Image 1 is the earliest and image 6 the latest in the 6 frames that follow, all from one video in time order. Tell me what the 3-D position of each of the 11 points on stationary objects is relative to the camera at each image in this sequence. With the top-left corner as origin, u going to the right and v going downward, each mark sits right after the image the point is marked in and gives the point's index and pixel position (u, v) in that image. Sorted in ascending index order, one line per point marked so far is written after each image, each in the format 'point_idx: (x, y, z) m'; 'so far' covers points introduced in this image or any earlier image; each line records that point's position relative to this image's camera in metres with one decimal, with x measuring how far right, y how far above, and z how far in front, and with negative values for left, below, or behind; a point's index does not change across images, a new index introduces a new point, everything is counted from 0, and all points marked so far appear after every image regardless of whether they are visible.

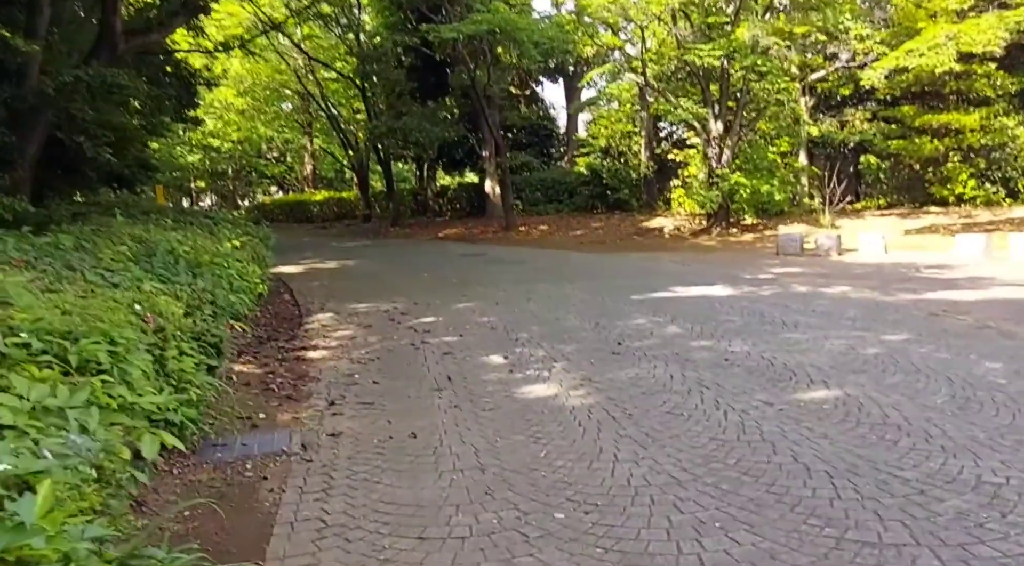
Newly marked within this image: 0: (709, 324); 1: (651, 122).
0: (+1.7, -0.4, +7.7) m
1: (+3.3, +3.7, +20.3) m
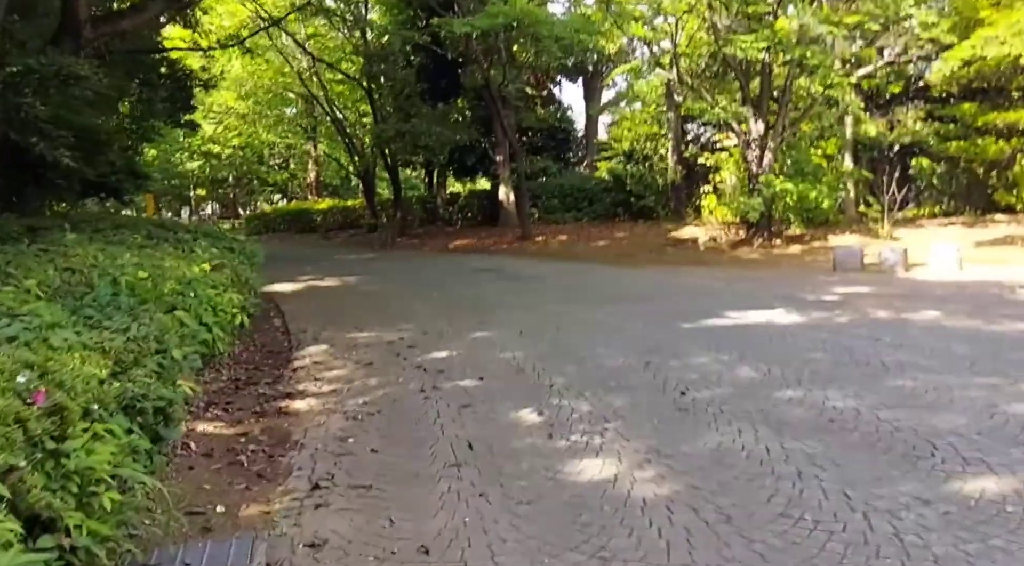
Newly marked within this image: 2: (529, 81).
0: (+2.0, -0.6, +6.2) m
1: (+3.6, +3.4, +18.9) m
2: (+0.4, +4.4, +19.1) m
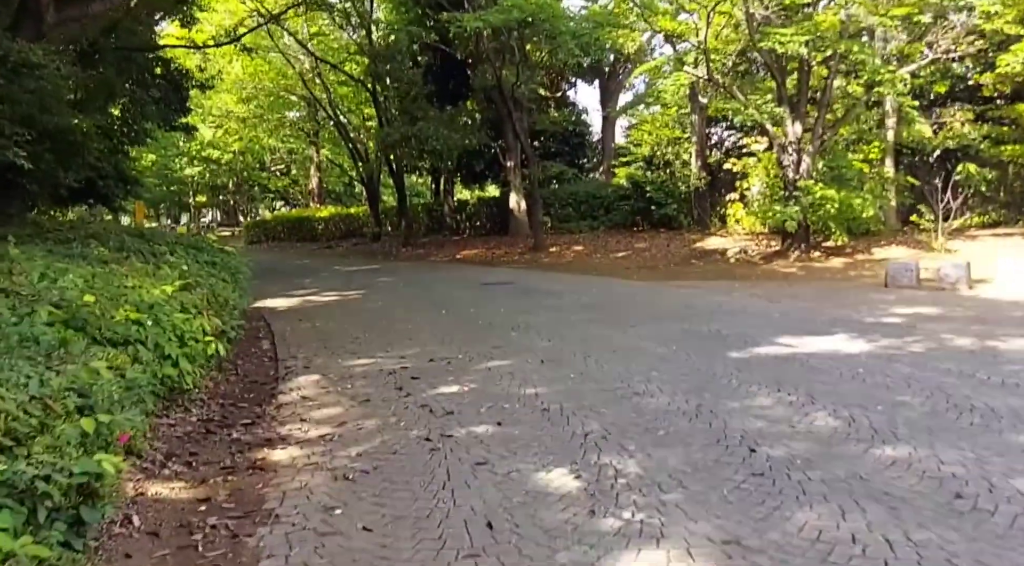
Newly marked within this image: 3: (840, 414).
0: (+2.1, -0.7, +5.1) m
1: (+3.9, +3.2, +17.8) m
2: (+0.6, +4.1, +18.1) m
3: (+1.9, -0.8, +5.1) m
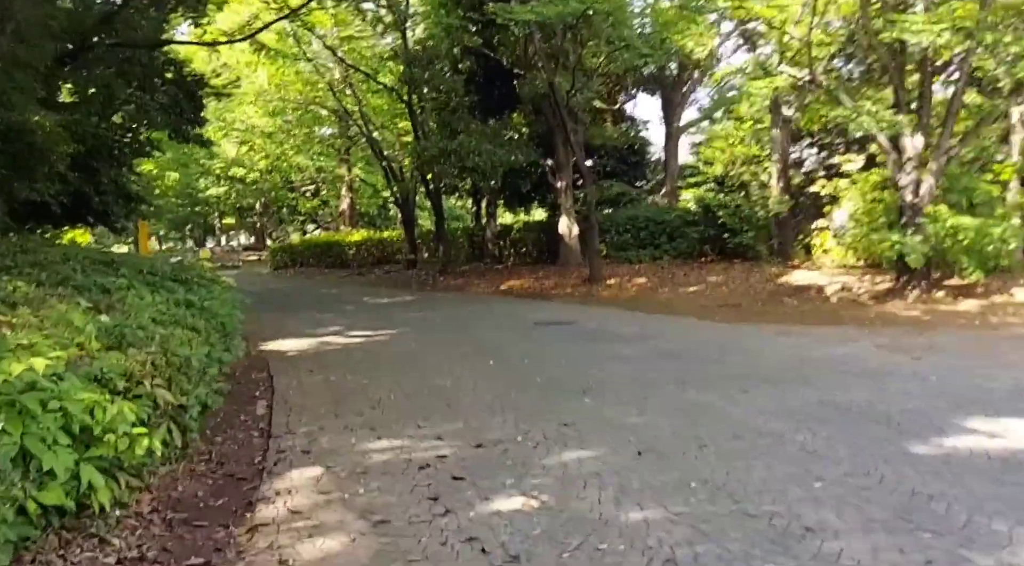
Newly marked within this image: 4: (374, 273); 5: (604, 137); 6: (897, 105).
0: (+2.5, -1.0, +2.9) m
1: (+4.8, +2.5, +15.6) m
2: (+1.6, +3.5, +16.1) m
3: (+2.3, -1.0, +2.9) m
4: (-3.1, +0.2, +19.8) m
5: (+1.7, +2.7, +16.4) m
6: (+4.9, +2.3, +11.5) m
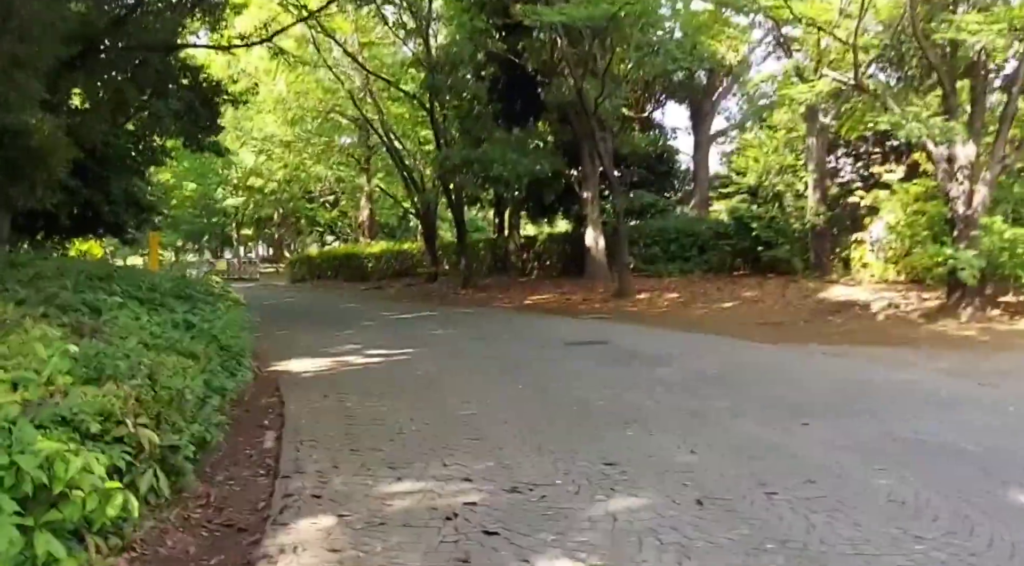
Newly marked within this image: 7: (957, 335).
0: (+2.6, -1.1, +2.2) m
1: (+5.3, +2.2, +14.9) m
2: (+2.0, +3.2, +15.5) m
3: (+2.4, -1.1, +2.2) m
4: (-2.6, -0.1, +19.2) m
5: (+2.2, +2.5, +15.8) m
6: (+5.3, +2.1, +10.8) m
7: (+4.8, -0.6, +9.6) m
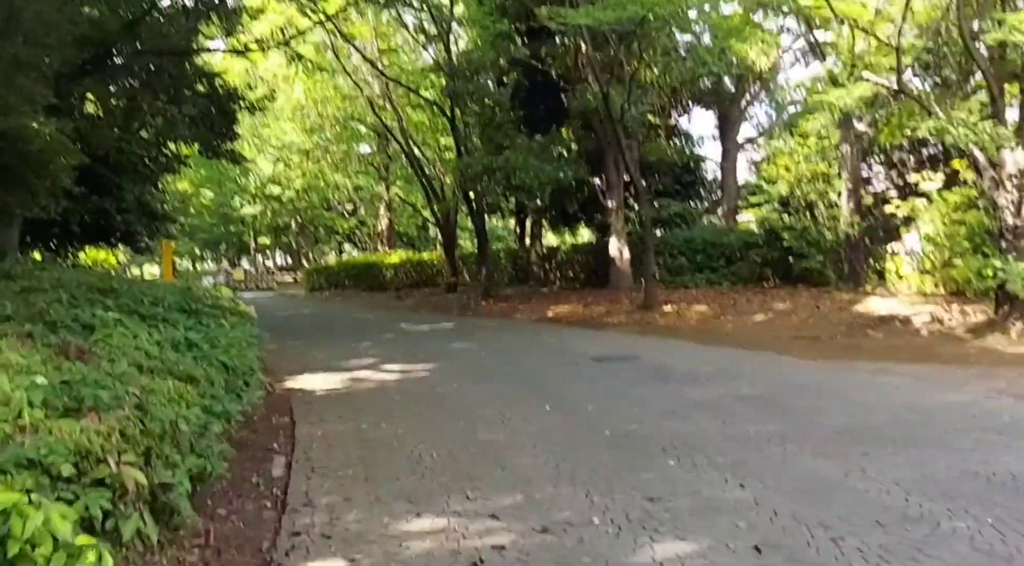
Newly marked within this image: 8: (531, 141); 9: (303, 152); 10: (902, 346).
0: (+2.7, -1.2, +1.7) m
1: (+5.6, +2.0, +14.4) m
2: (+2.4, +3.0, +15.0) m
3: (+2.5, -1.2, +1.7) m
4: (-2.1, -0.3, +18.8) m
5: (+2.6, +2.3, +15.3) m
6: (+5.5, +2.0, +10.2) m
7: (+5.1, -0.7, +9.1) m
8: (+0.3, +2.4, +14.7) m
9: (-4.7, +2.9, +19.8) m
10: (+4.4, -0.7, +9.9) m
